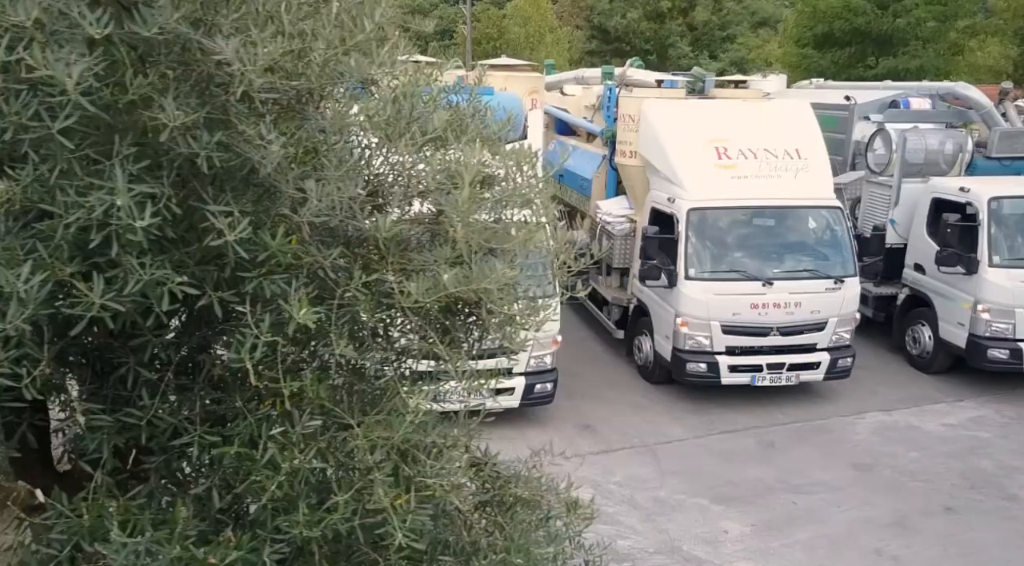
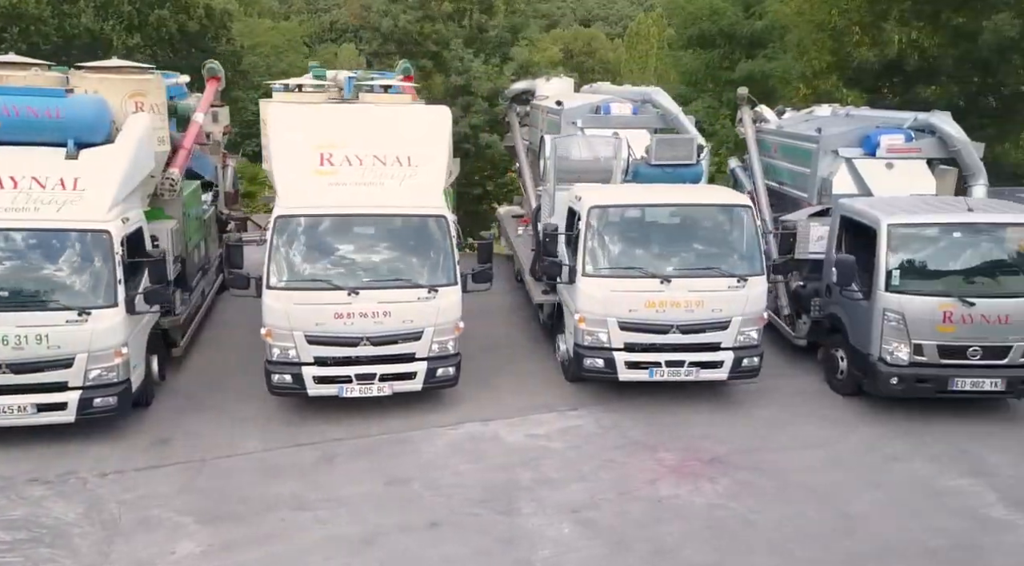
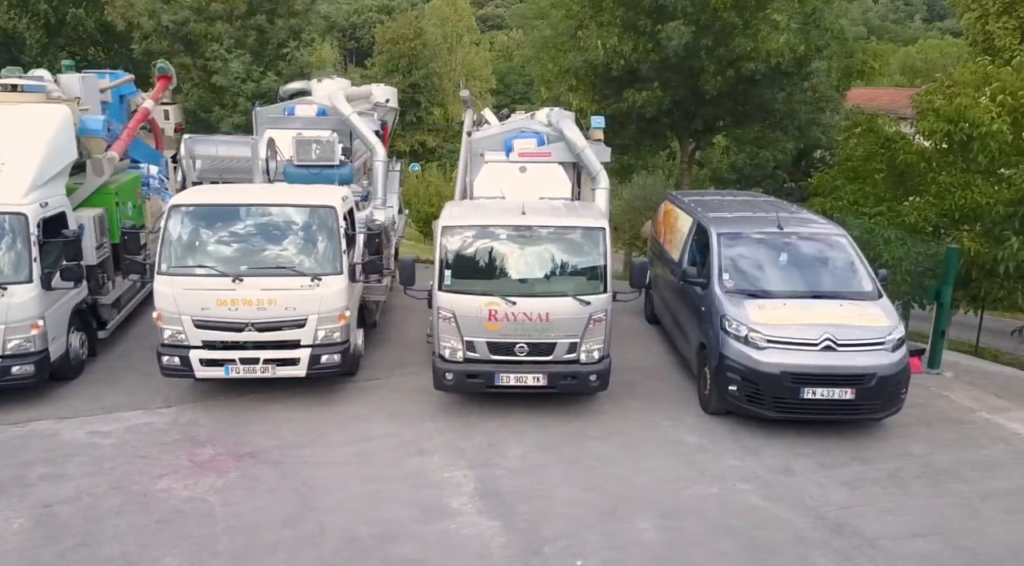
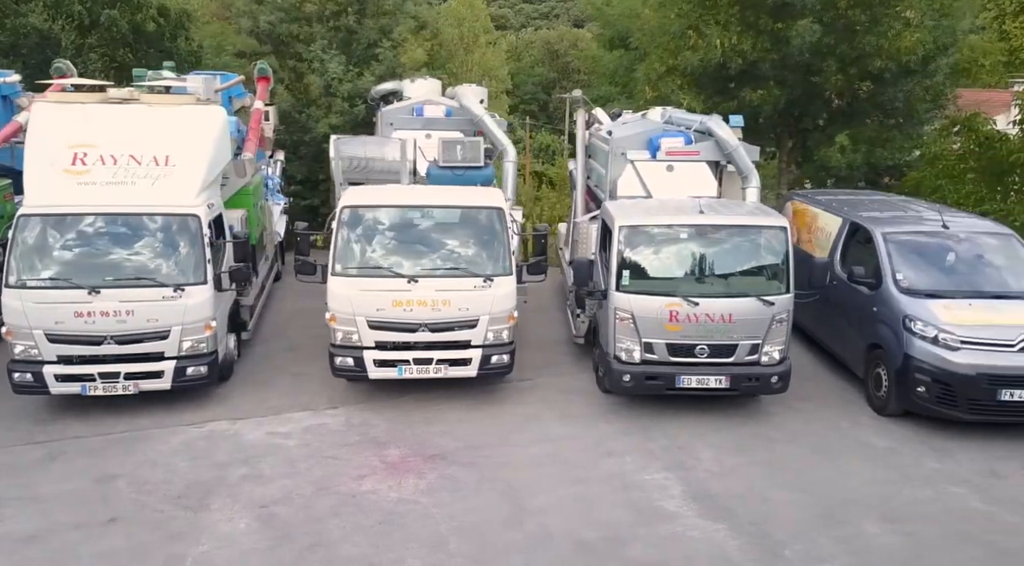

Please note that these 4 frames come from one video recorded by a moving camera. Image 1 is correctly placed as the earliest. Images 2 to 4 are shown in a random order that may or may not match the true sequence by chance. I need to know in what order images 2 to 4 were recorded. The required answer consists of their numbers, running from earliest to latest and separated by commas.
2, 4, 3
